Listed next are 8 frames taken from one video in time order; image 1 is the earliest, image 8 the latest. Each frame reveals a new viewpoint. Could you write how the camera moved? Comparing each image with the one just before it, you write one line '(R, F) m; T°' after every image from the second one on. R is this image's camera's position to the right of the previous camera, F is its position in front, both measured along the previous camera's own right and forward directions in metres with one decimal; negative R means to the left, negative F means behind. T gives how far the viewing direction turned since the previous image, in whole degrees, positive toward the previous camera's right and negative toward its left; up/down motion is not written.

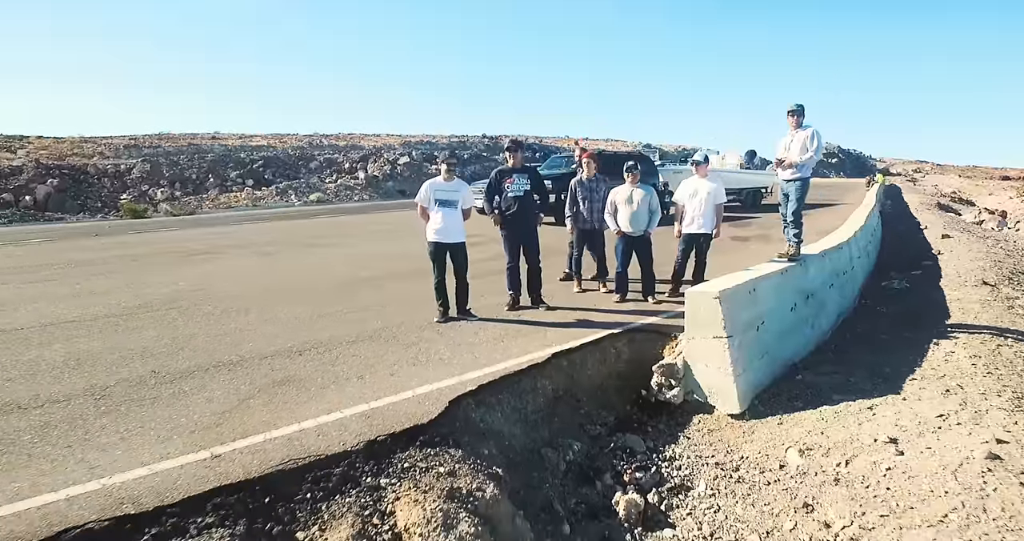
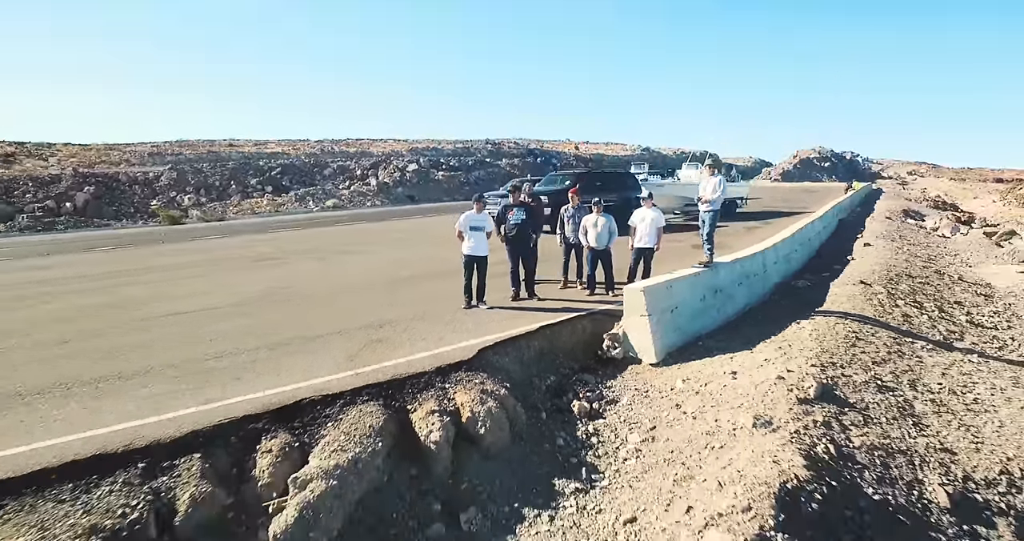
(0.0, -1.7) m; 0°
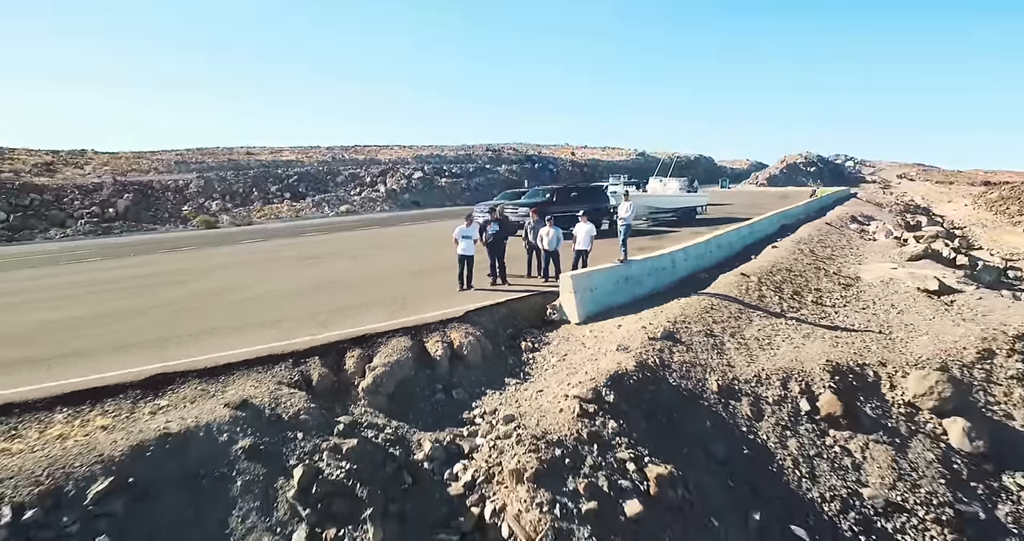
(+0.3, -2.6) m; 0°
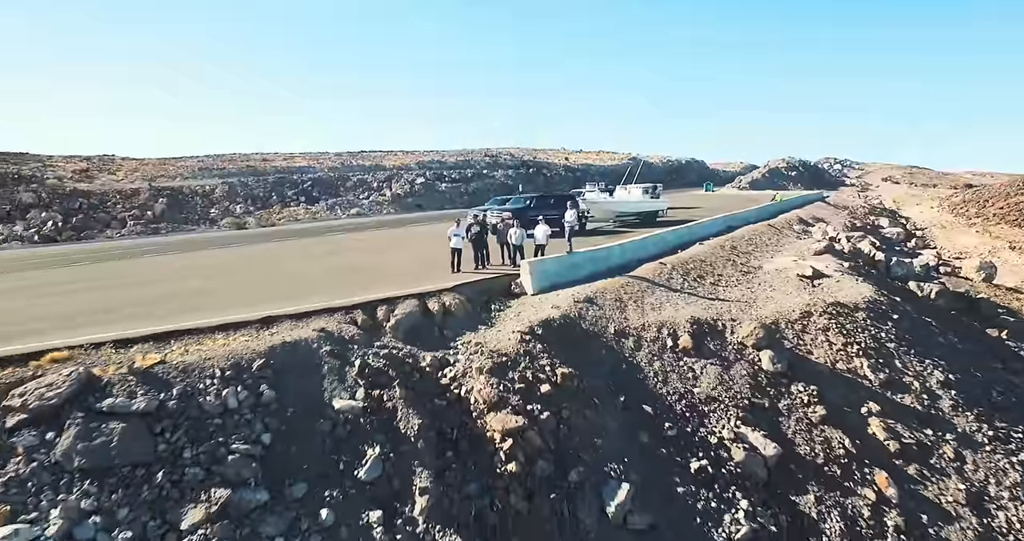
(+0.4, -3.2) m; 0°
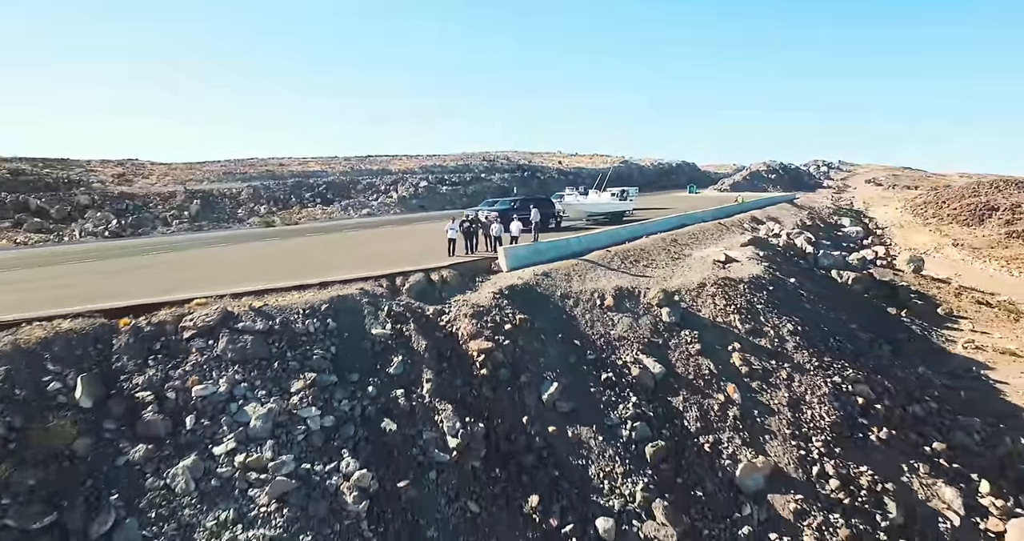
(+0.5, -3.9) m; 0°
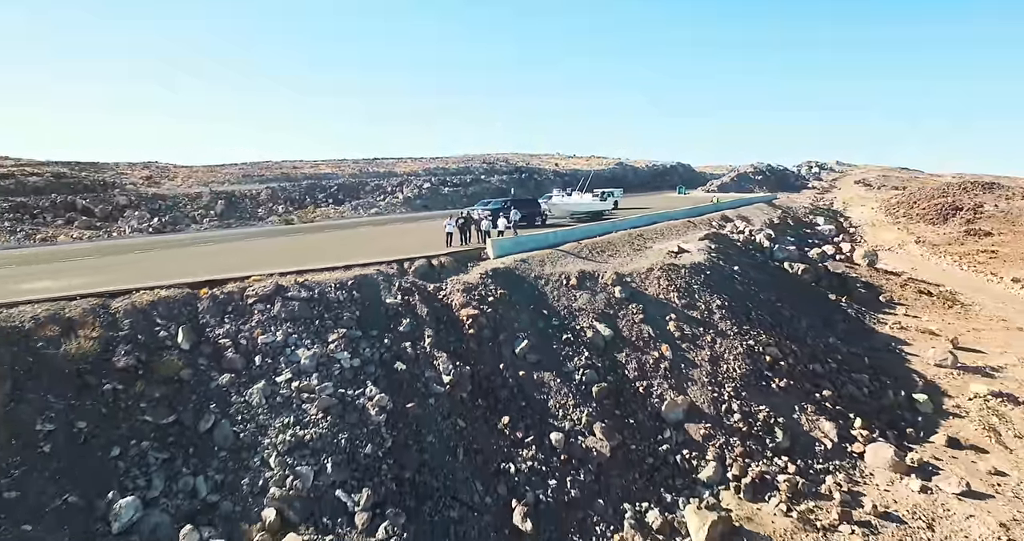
(+0.5, -3.3) m; 0°
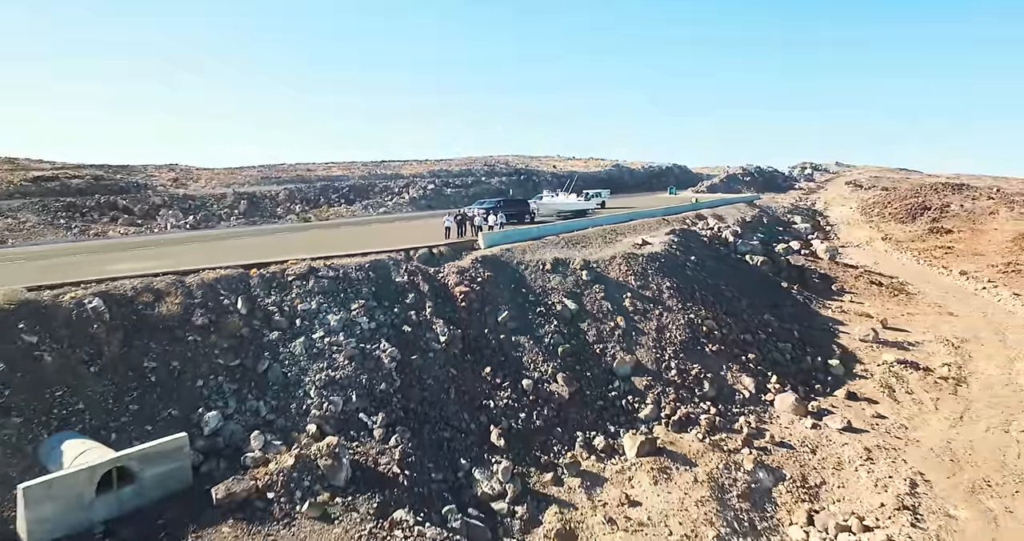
(+0.6, -3.5) m; -1°
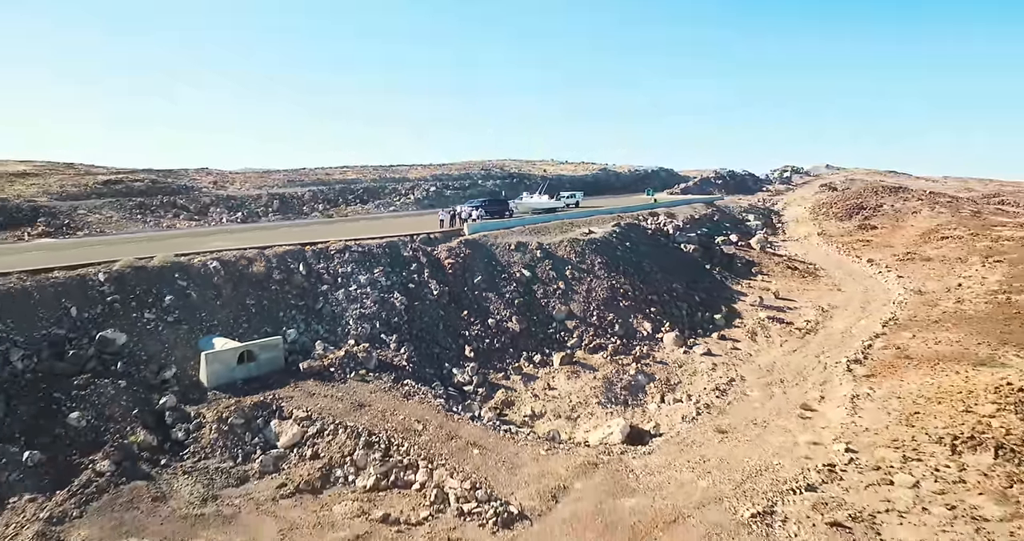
(+1.3, -7.6) m; -1°
